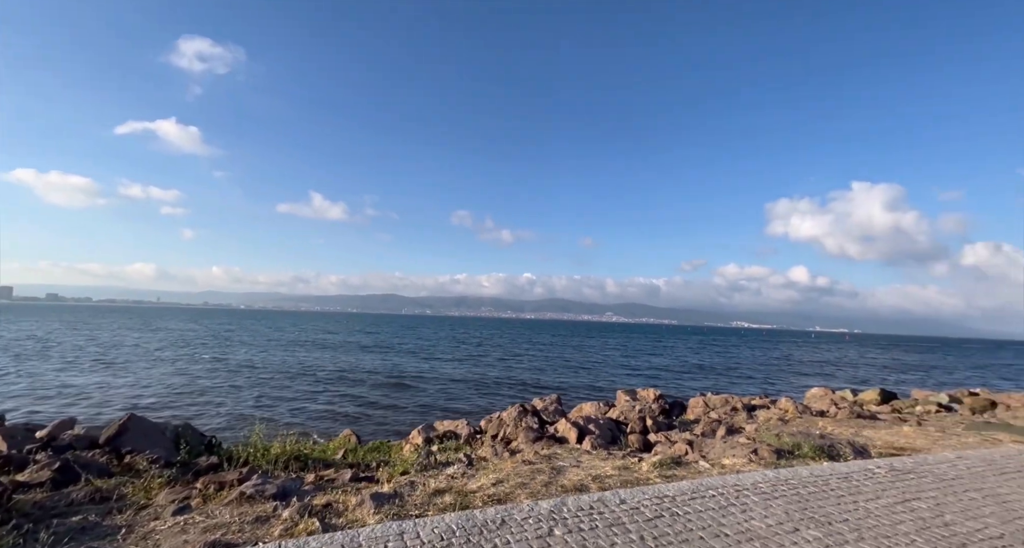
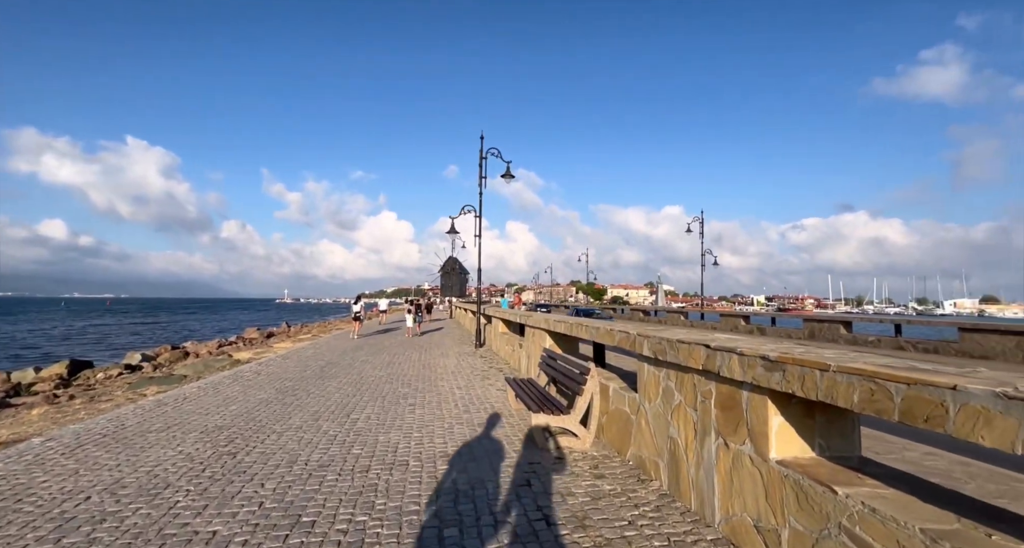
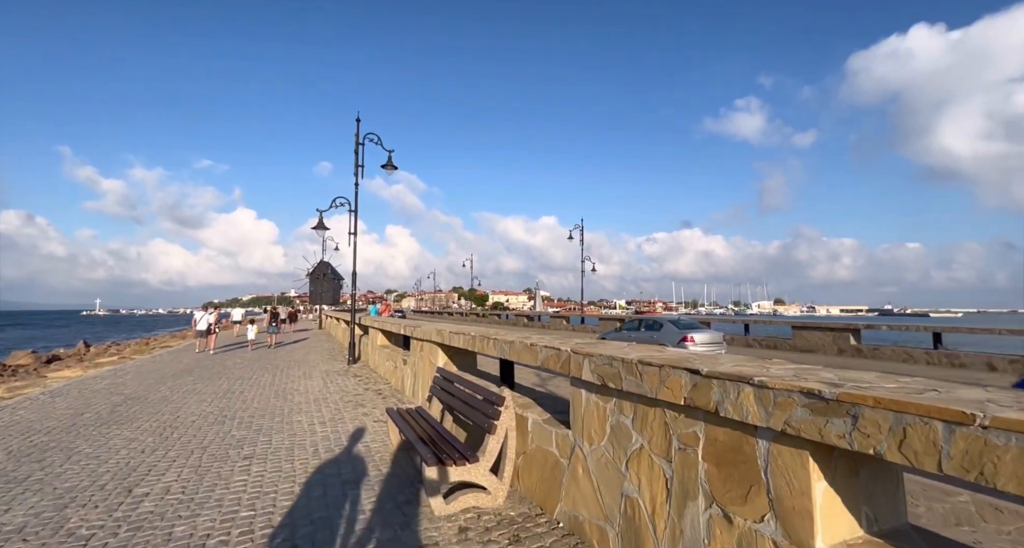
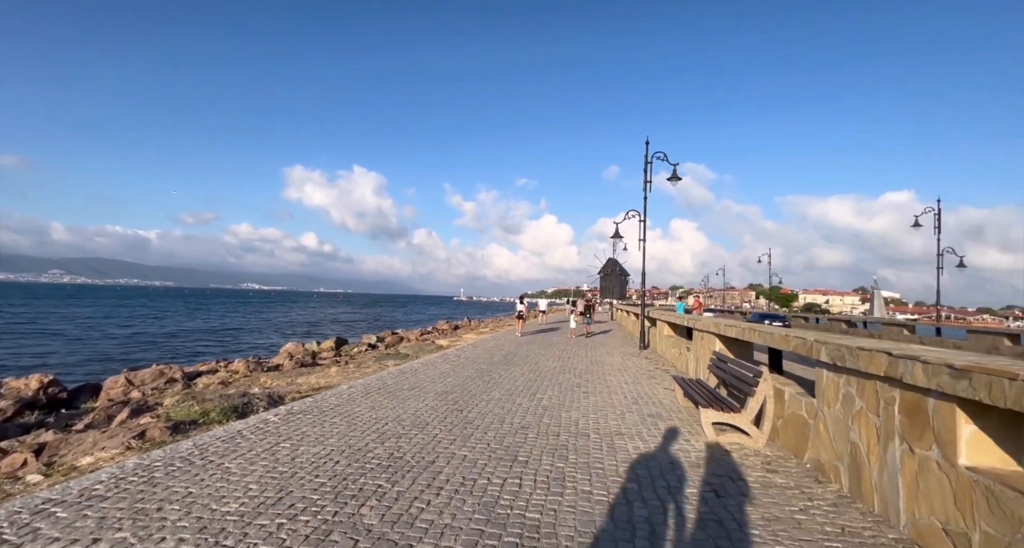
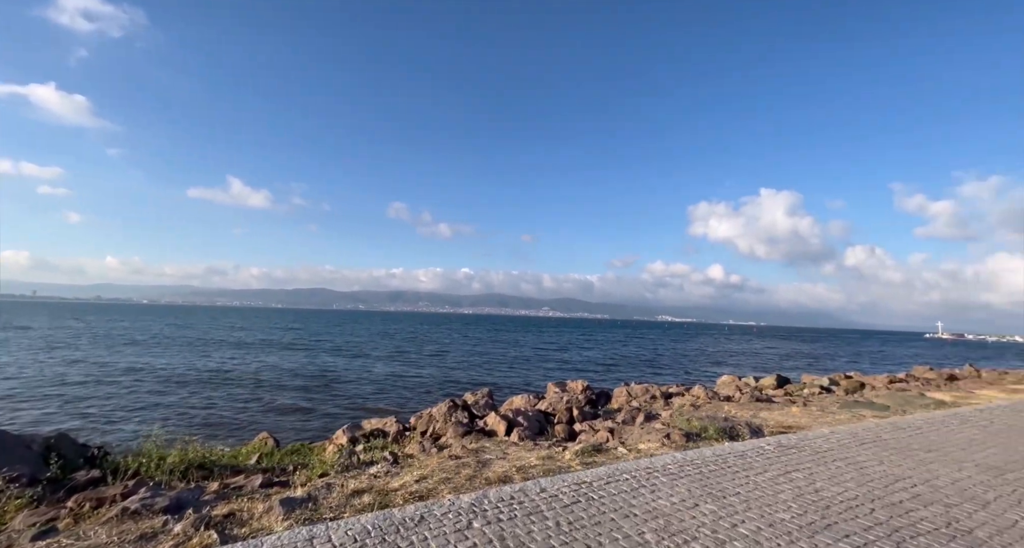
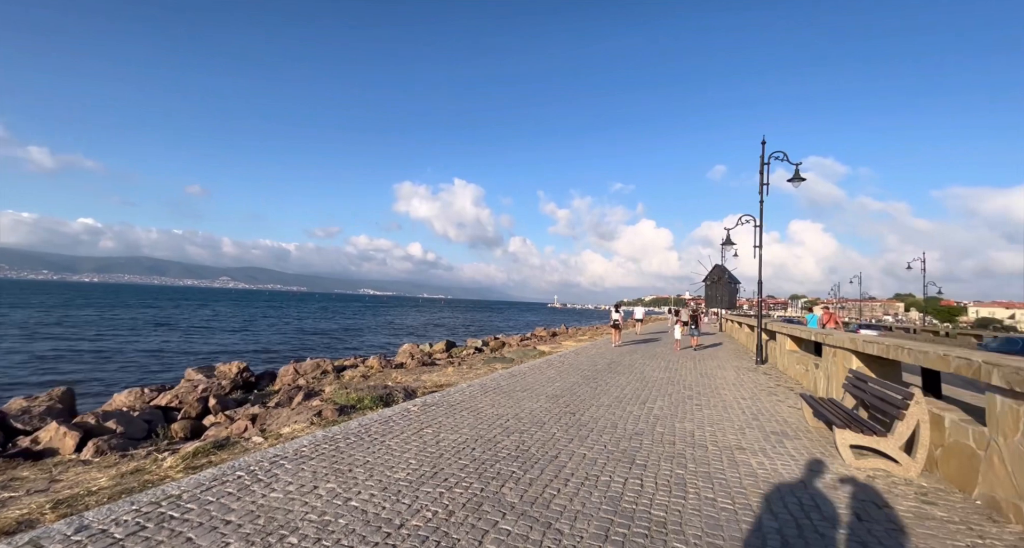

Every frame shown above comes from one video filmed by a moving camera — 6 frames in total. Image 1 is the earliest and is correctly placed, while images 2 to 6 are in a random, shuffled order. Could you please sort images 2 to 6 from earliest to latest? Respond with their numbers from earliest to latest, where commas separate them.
5, 6, 4, 2, 3
